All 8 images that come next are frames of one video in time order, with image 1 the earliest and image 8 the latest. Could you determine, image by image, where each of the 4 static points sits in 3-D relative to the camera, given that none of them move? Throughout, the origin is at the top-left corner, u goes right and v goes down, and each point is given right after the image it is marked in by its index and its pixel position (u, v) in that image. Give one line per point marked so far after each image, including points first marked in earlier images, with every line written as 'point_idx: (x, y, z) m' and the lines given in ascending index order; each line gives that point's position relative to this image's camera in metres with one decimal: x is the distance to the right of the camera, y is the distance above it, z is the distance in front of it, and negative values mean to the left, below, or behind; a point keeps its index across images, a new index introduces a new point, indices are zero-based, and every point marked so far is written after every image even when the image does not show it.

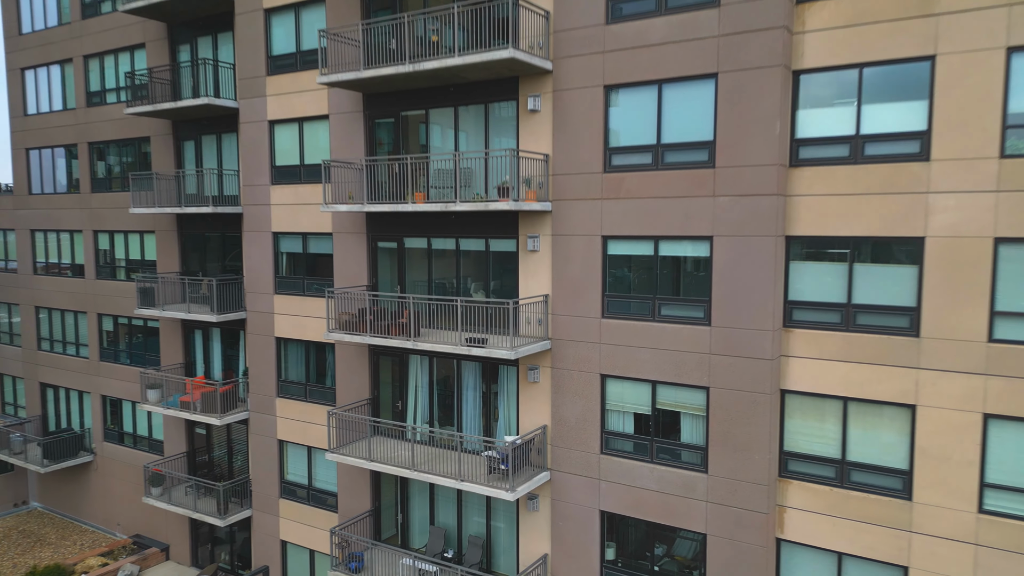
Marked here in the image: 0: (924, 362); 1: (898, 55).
0: (+3.9, -0.7, +11.1) m
1: (+3.6, +2.2, +10.9) m
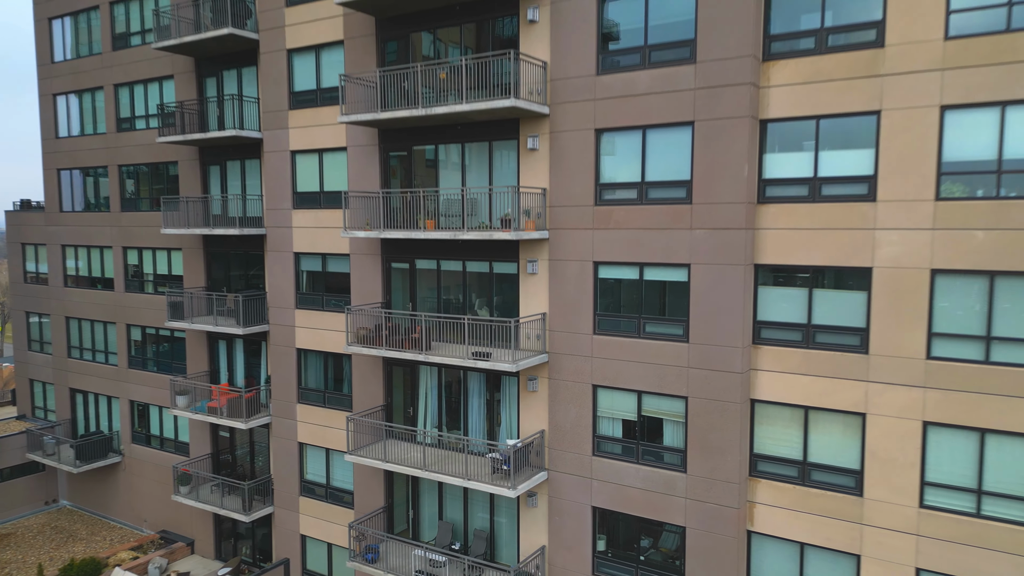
0: (+3.9, -0.9, +12.7) m
1: (+3.6, +1.9, +12.6) m
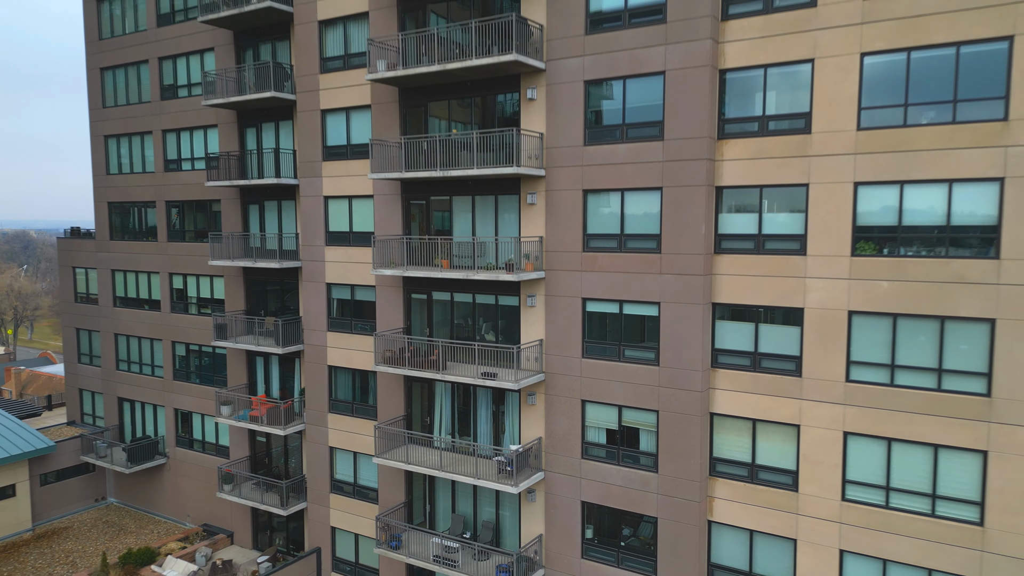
0: (+3.9, -1.4, +15.8) m
1: (+3.7, +1.4, +15.7) m
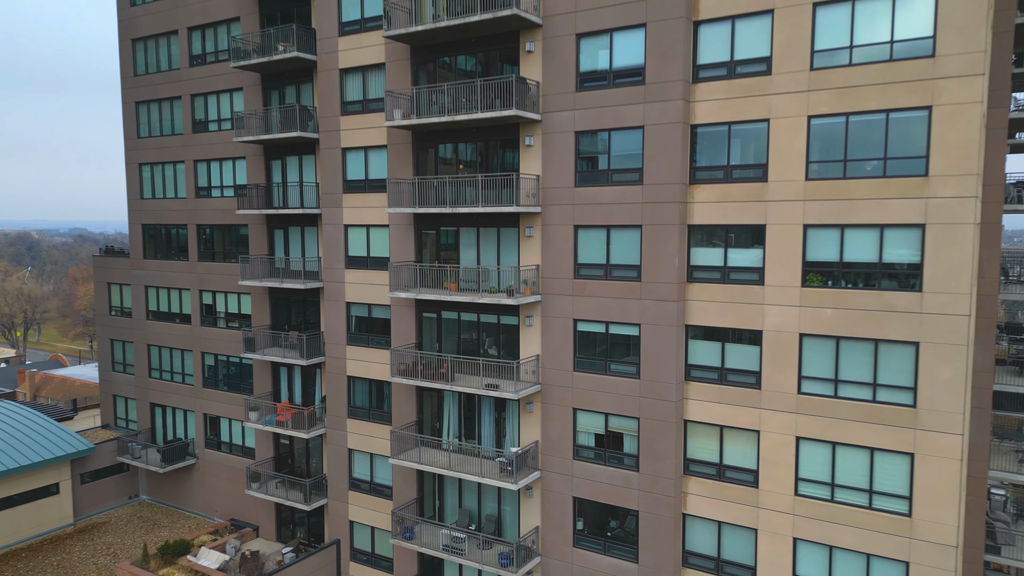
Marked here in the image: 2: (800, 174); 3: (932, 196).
0: (+3.9, -1.8, +18.4) m
1: (+3.7, +1.0, +18.3) m
2: (+4.3, +1.7, +17.5) m
3: (+5.7, +1.3, +16.0) m
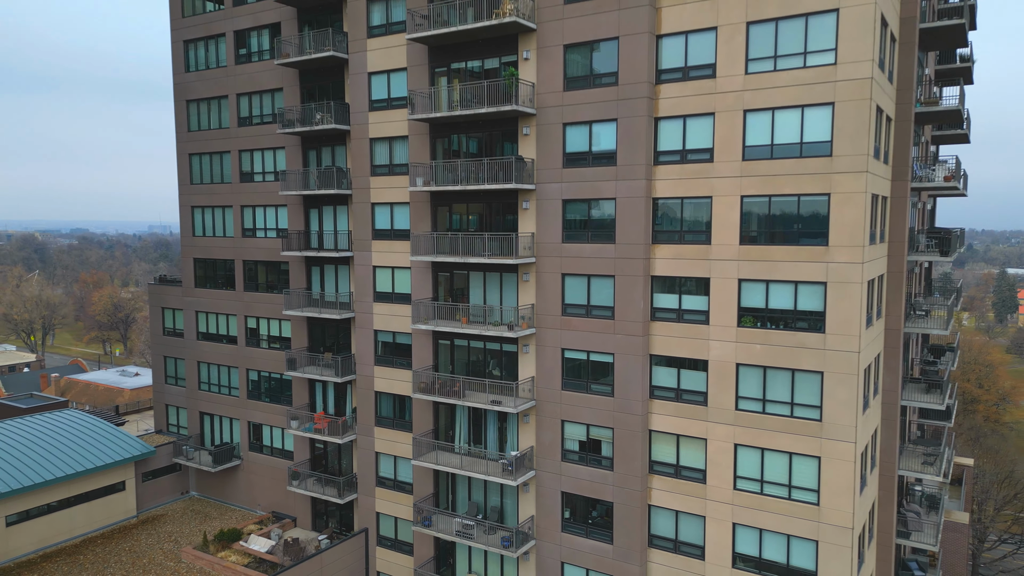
0: (+3.9, -2.6, +23.5) m
1: (+3.7, +0.3, +23.3) m
2: (+4.3, +0.9, +22.5) m
3: (+5.7, +0.5, +21.0) m
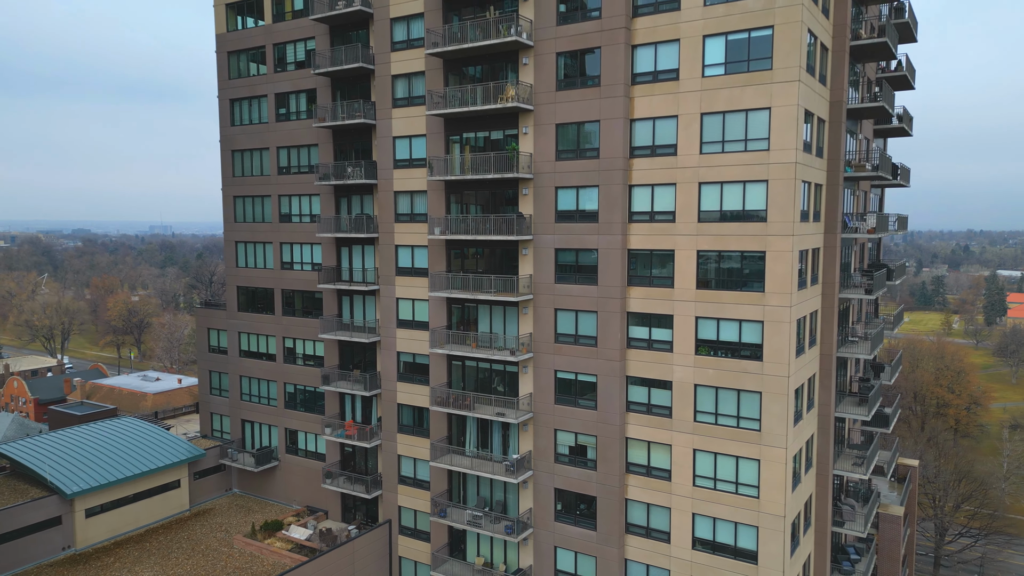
0: (+4.0, -3.5, +29.0) m
1: (+3.7, -0.6, +28.8) m
2: (+4.3, +0.1, +28.1) m
3: (+5.7, -0.4, +26.6) m
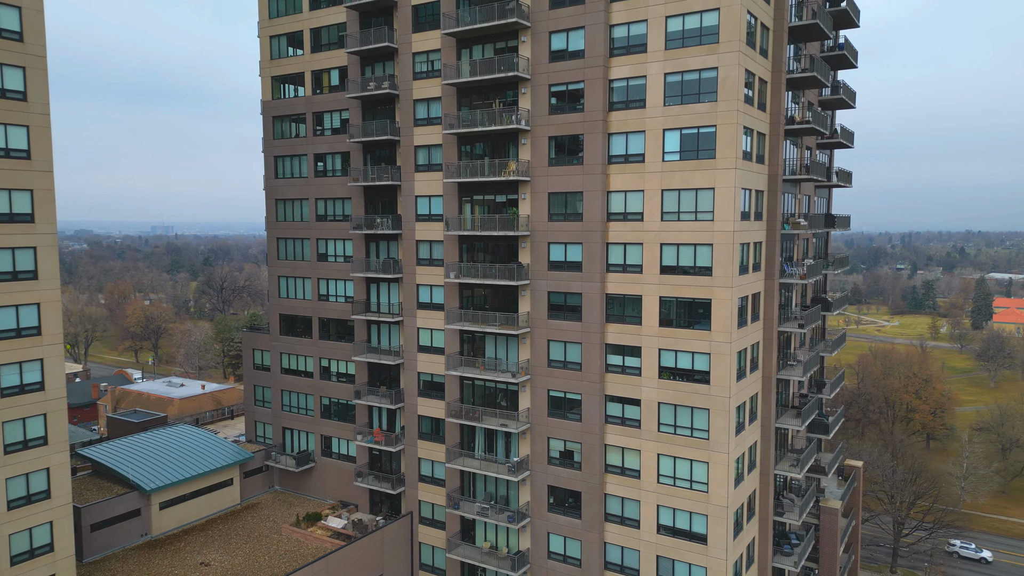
0: (+4.0, -4.6, +36.3) m
1: (+3.7, -1.7, +36.2) m
2: (+4.3, -1.1, +35.4) m
3: (+5.8, -1.5, +33.9) m
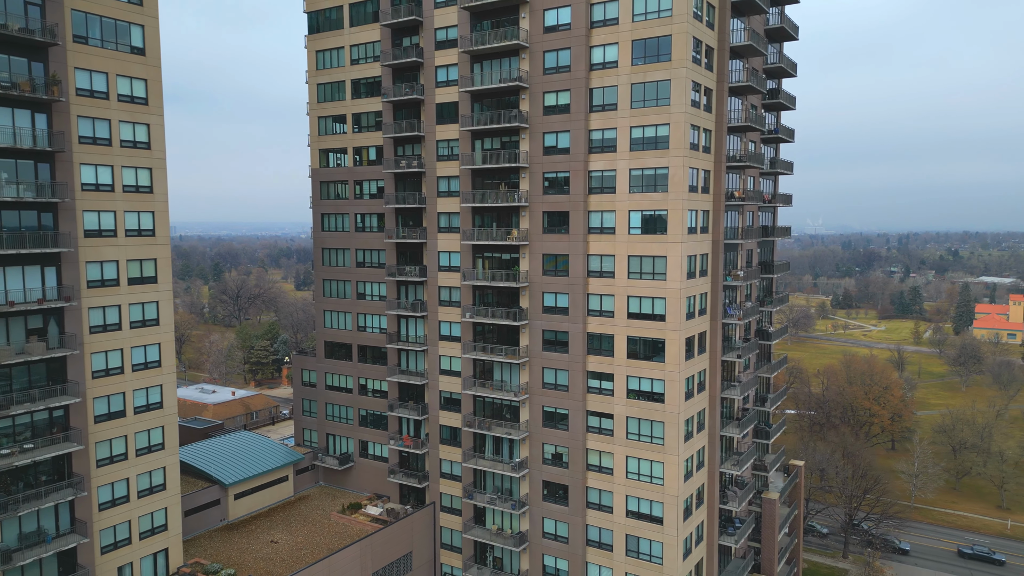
0: (+4.1, -6.2, +47.3) m
1: (+3.8, -3.4, +47.1) m
2: (+4.4, -2.7, +46.4) m
3: (+5.9, -3.1, +44.8) m
